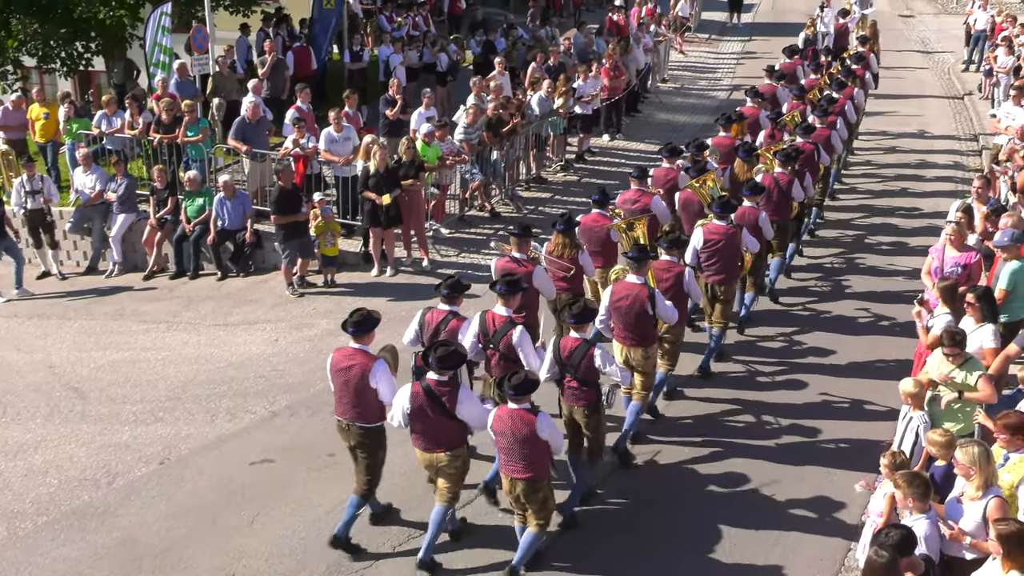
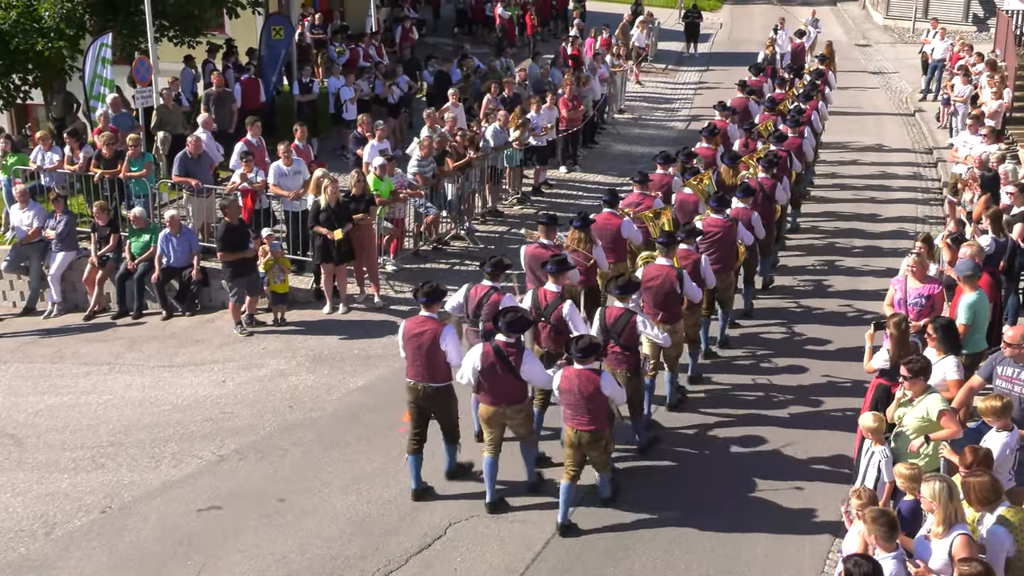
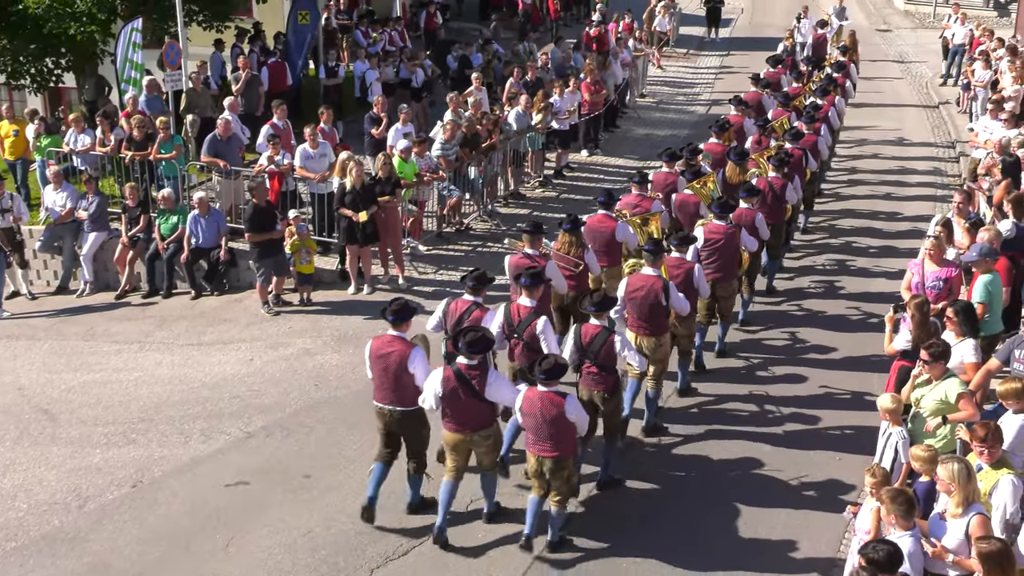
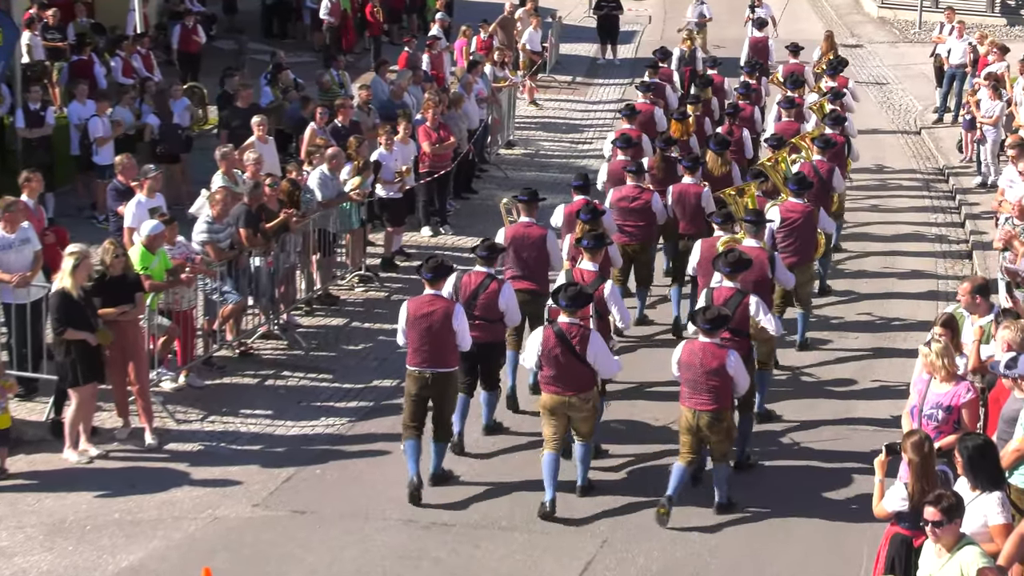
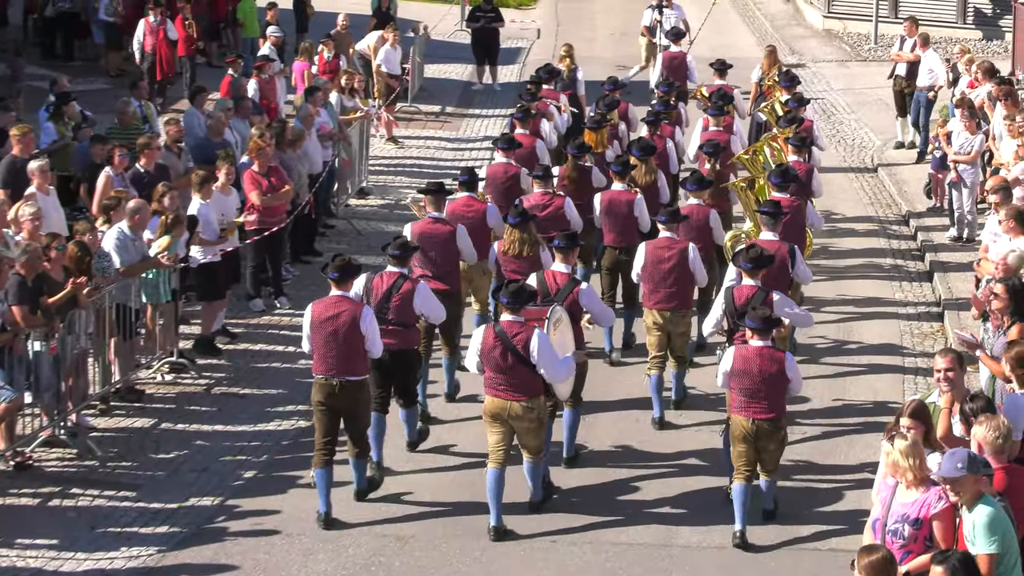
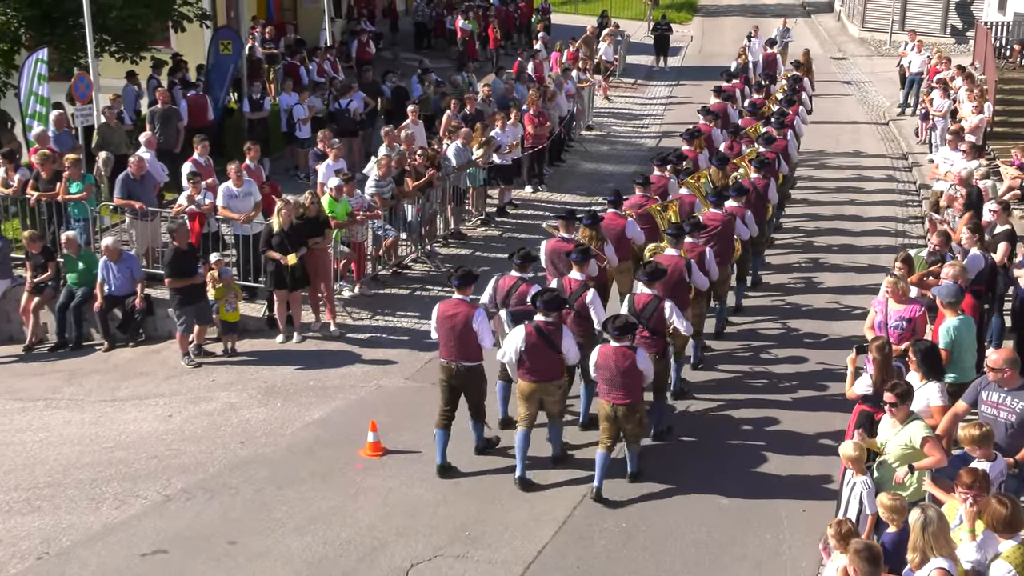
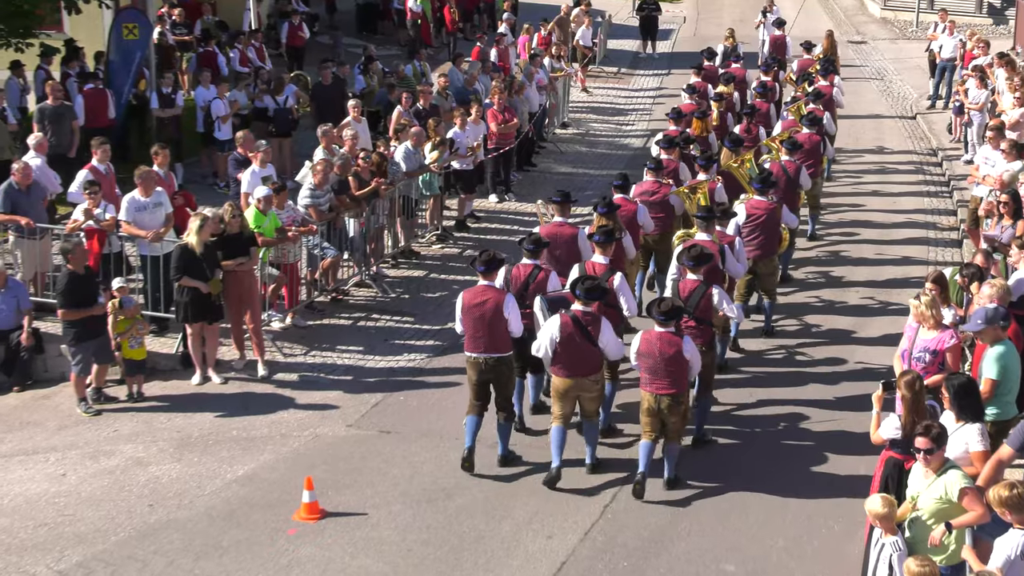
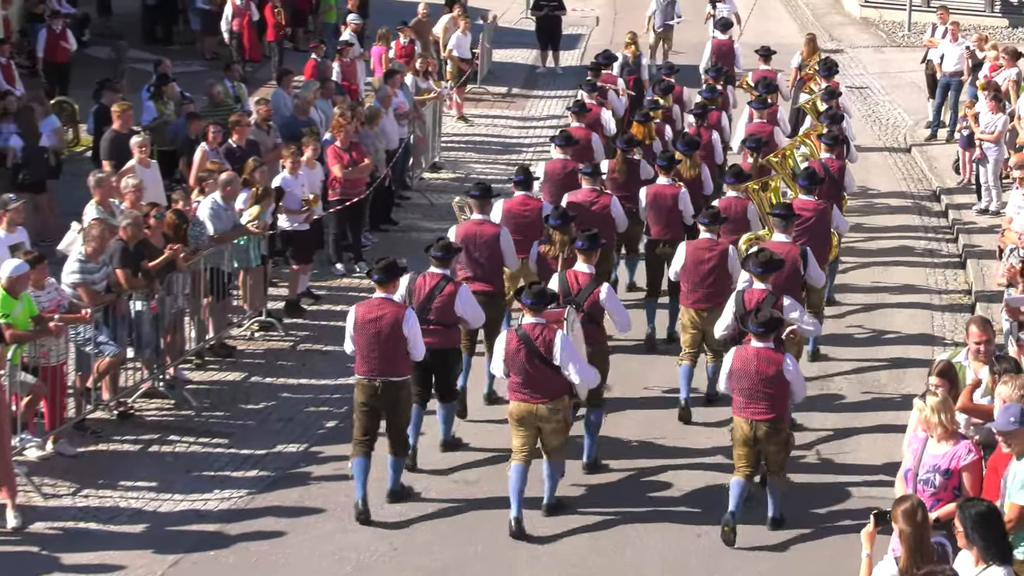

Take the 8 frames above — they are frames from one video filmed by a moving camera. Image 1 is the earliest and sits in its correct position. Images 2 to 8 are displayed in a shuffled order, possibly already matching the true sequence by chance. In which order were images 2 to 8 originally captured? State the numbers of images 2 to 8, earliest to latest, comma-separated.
3, 2, 6, 7, 4, 8, 5
